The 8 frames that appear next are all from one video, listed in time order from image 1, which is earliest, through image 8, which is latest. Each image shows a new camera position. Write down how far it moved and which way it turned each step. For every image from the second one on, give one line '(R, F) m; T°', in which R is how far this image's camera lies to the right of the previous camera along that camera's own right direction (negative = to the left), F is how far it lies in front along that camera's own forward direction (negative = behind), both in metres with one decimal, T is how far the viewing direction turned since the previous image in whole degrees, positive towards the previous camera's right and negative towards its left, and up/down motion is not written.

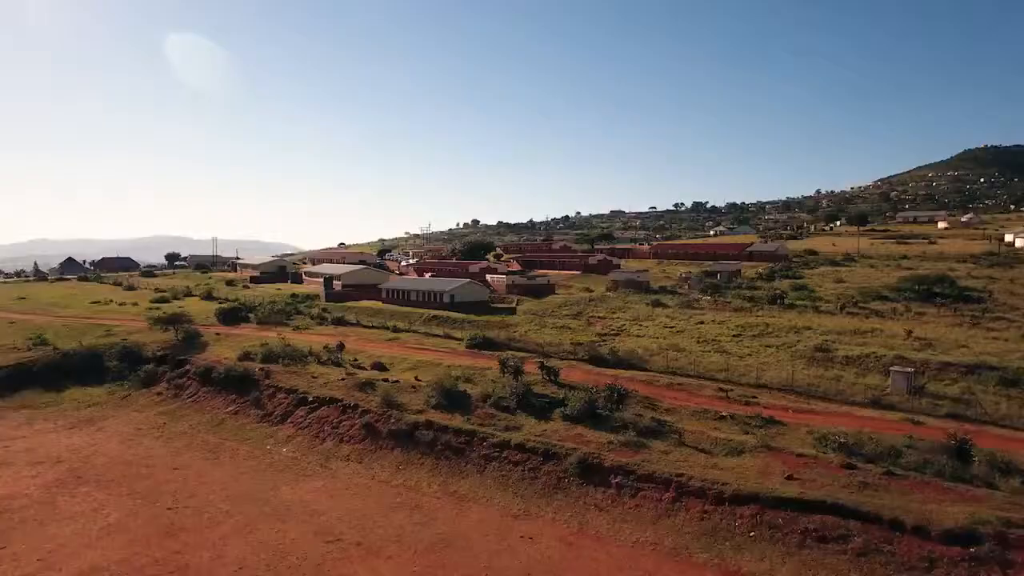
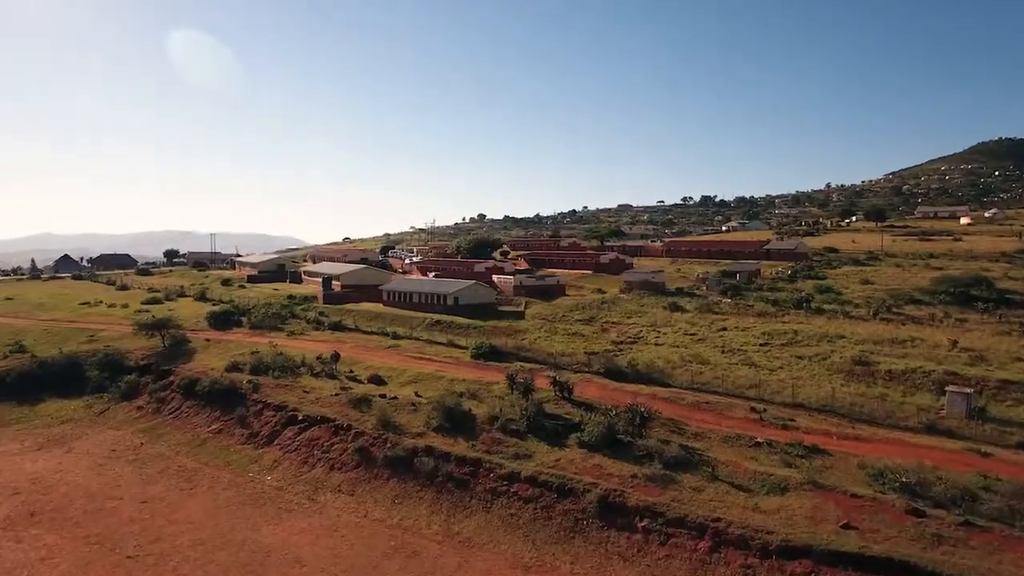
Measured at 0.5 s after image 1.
(-0.2, +3.5) m; -1°
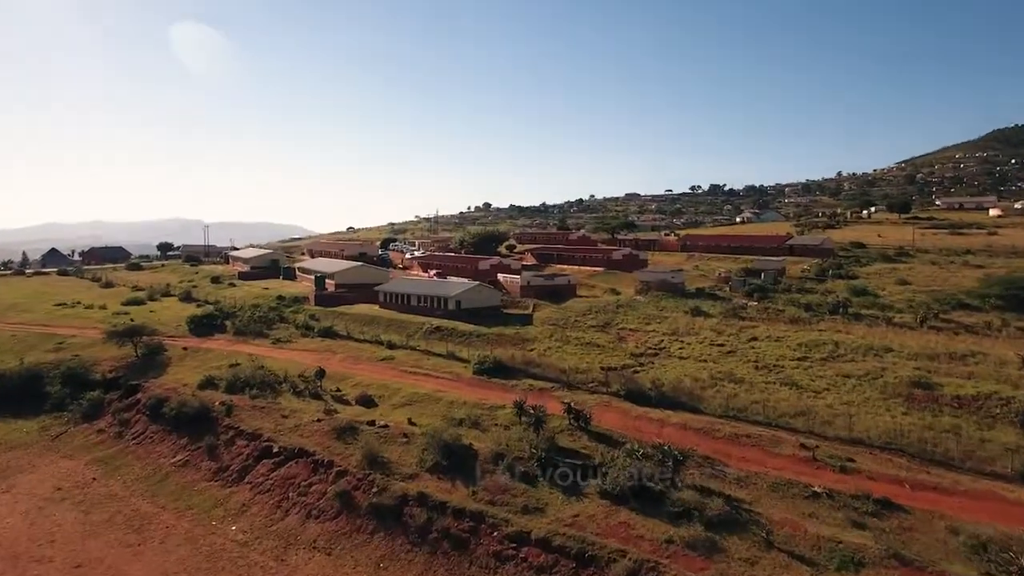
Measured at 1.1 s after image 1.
(-0.1, +4.8) m; -1°
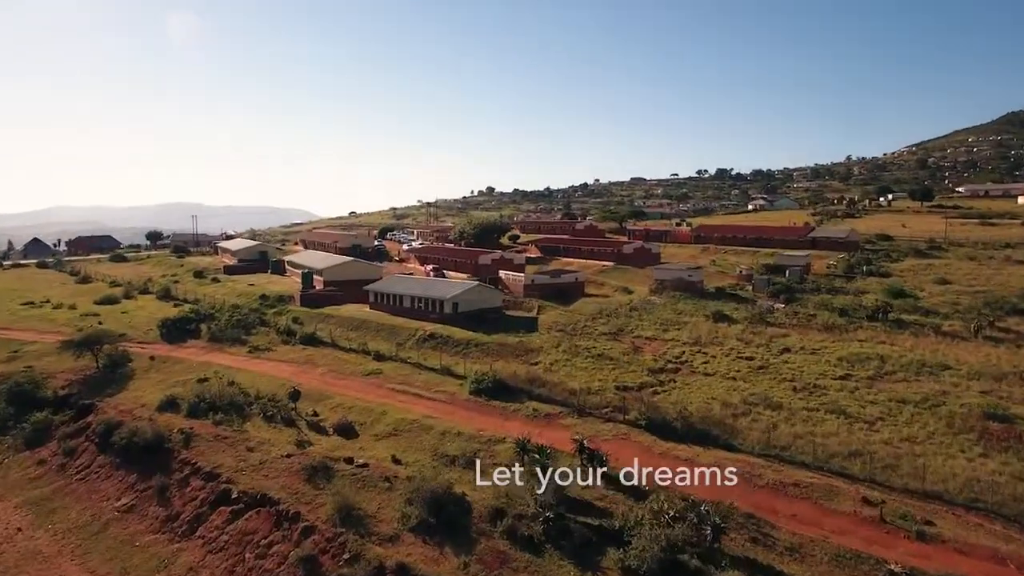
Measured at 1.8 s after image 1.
(+0.1, +4.9) m; 0°
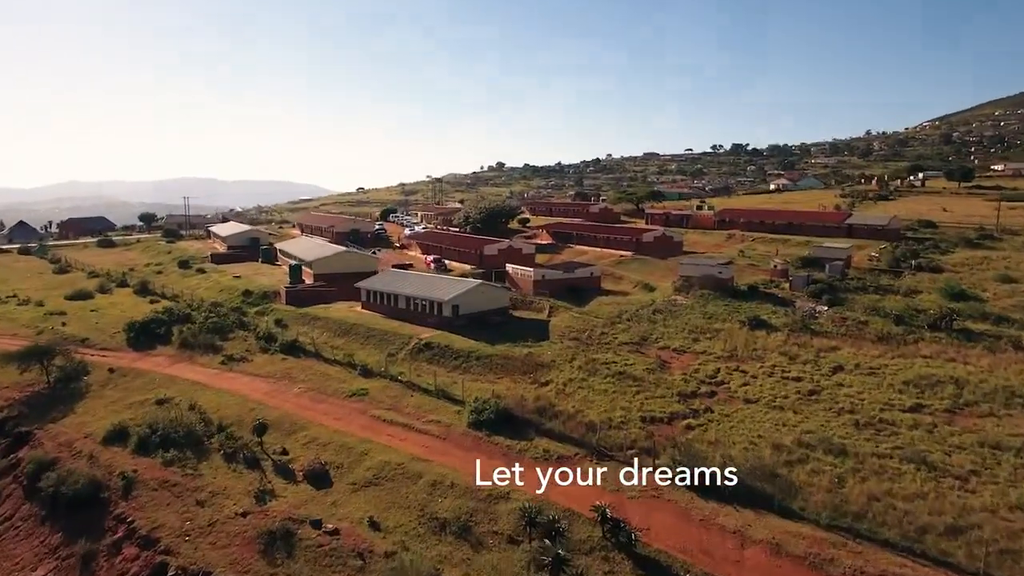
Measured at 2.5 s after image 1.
(+0.2, +5.5) m; -1°
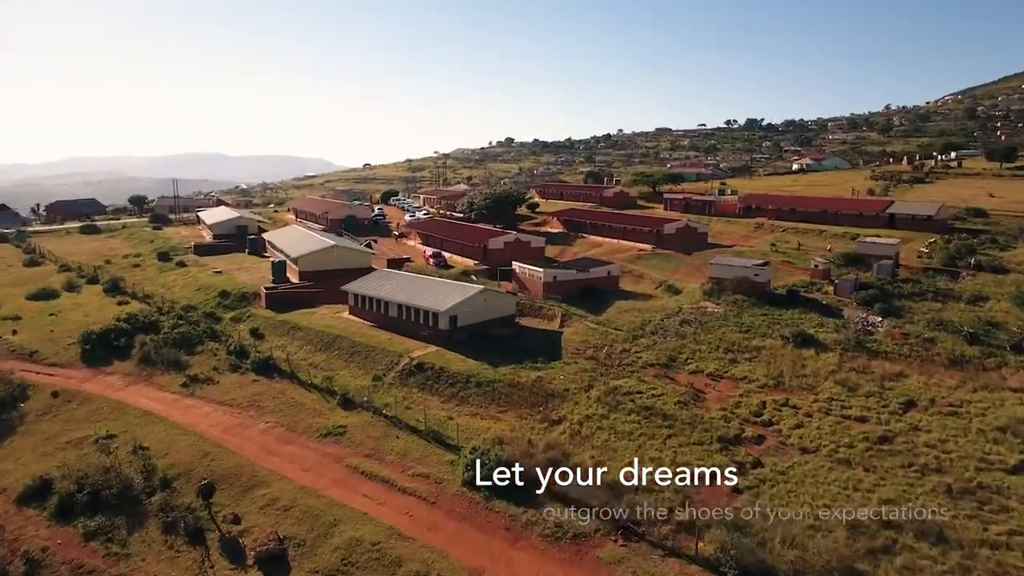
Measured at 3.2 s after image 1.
(+0.1, +5.6) m; -1°
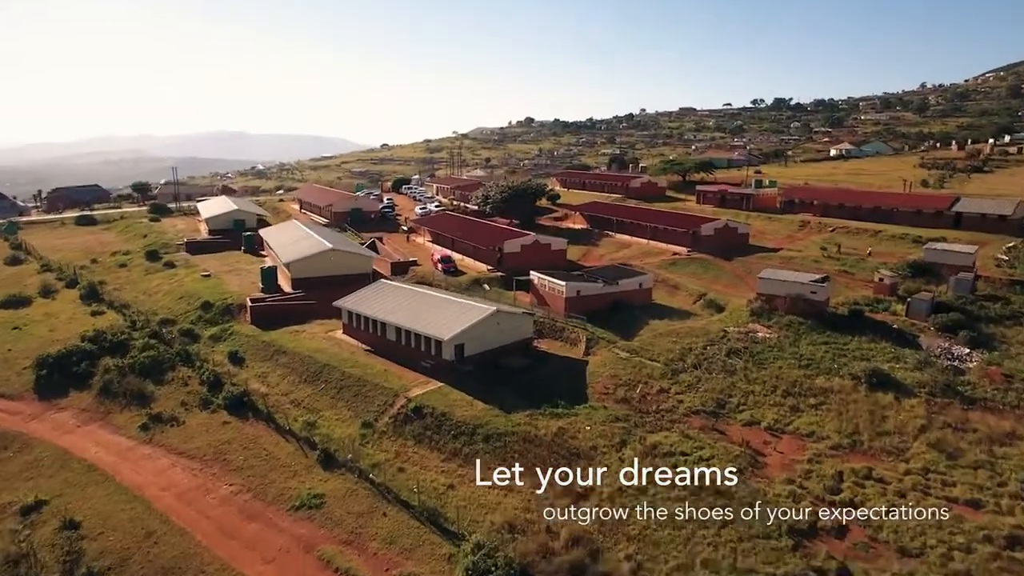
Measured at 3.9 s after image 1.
(+0.1, +5.6) m; -2°
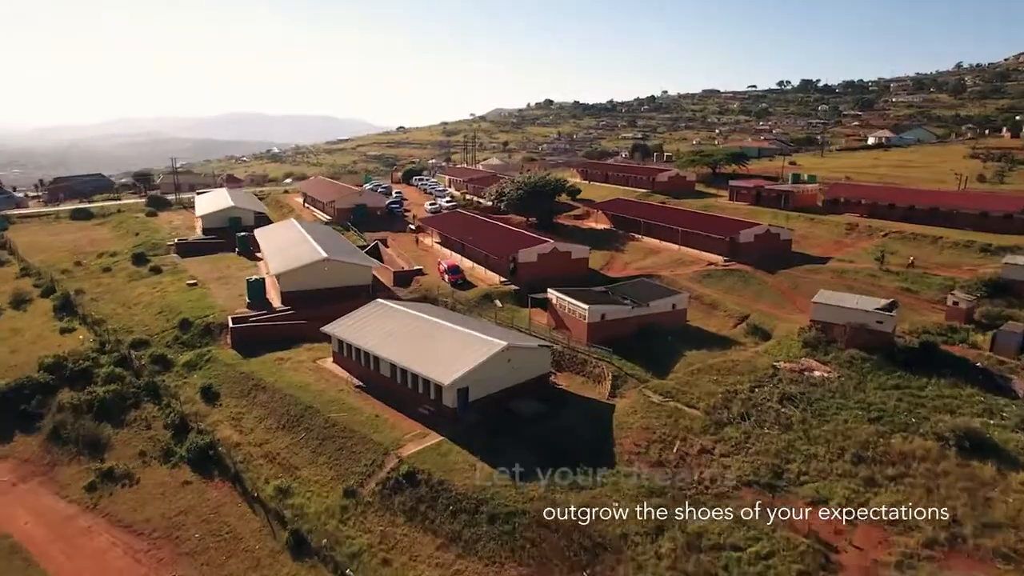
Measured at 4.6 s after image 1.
(+0.1, +4.9) m; -2°
